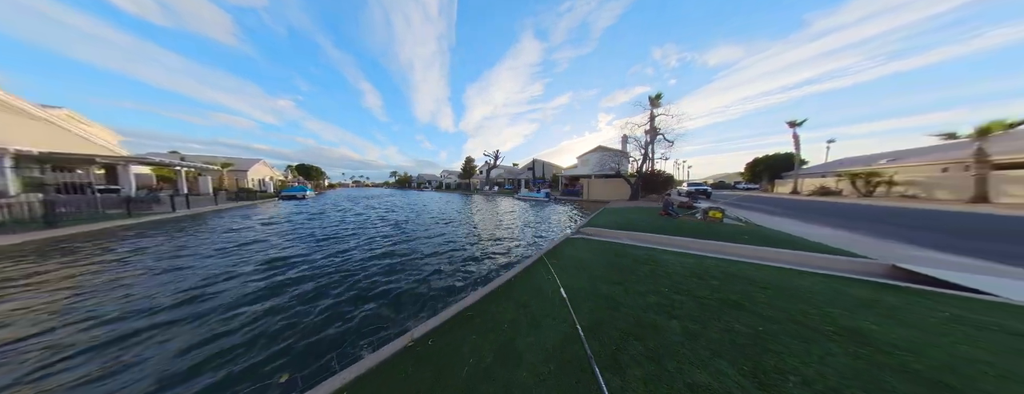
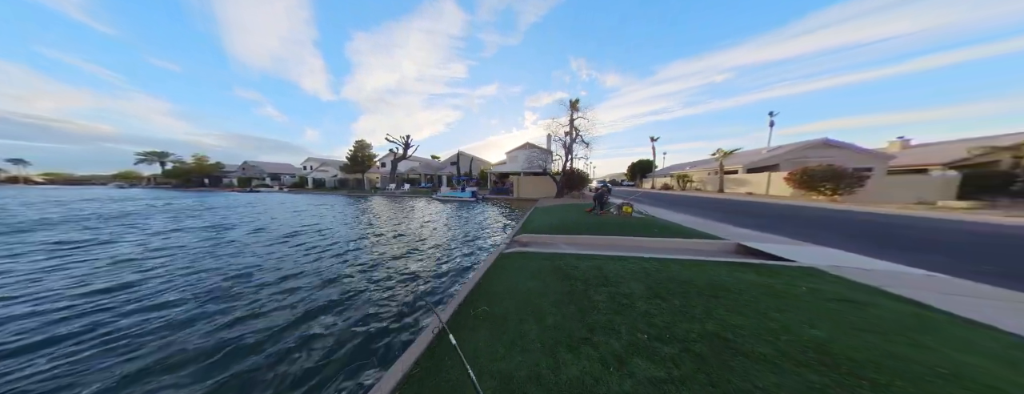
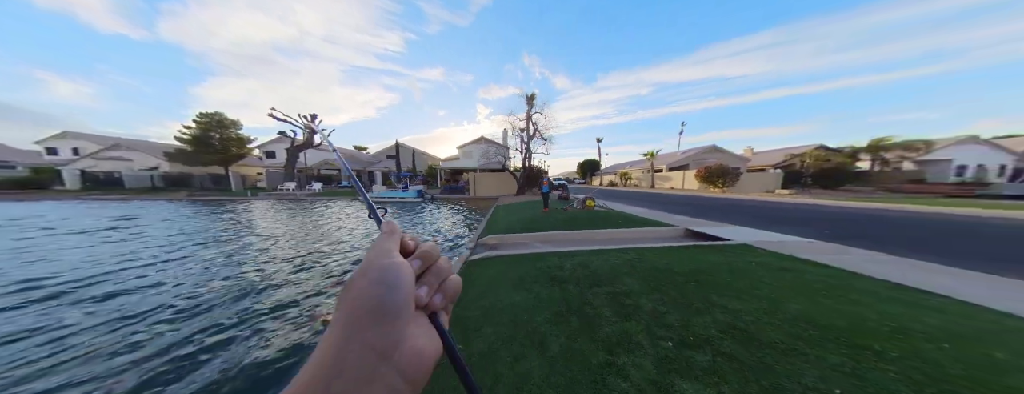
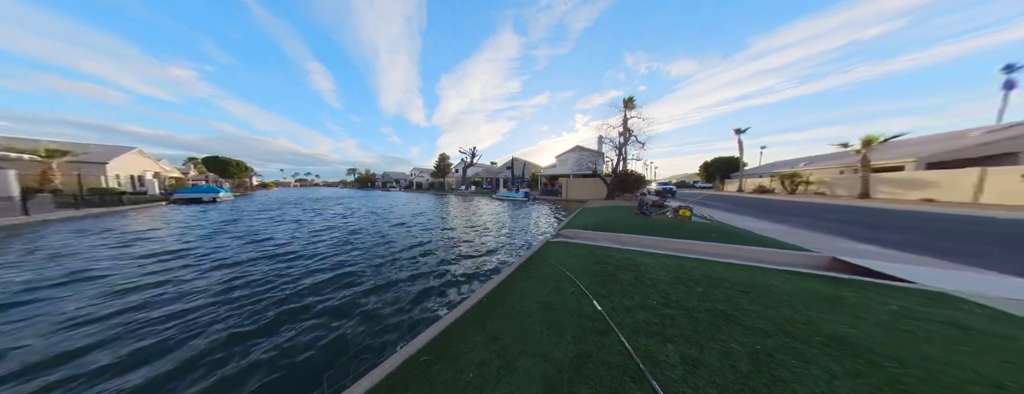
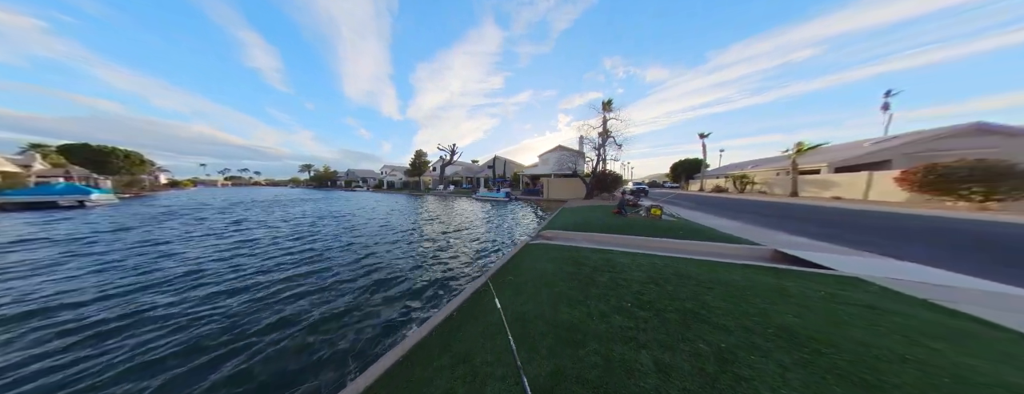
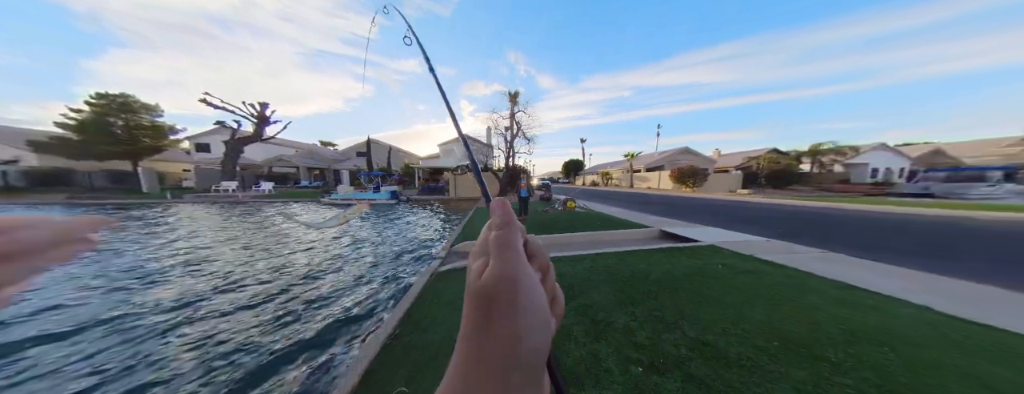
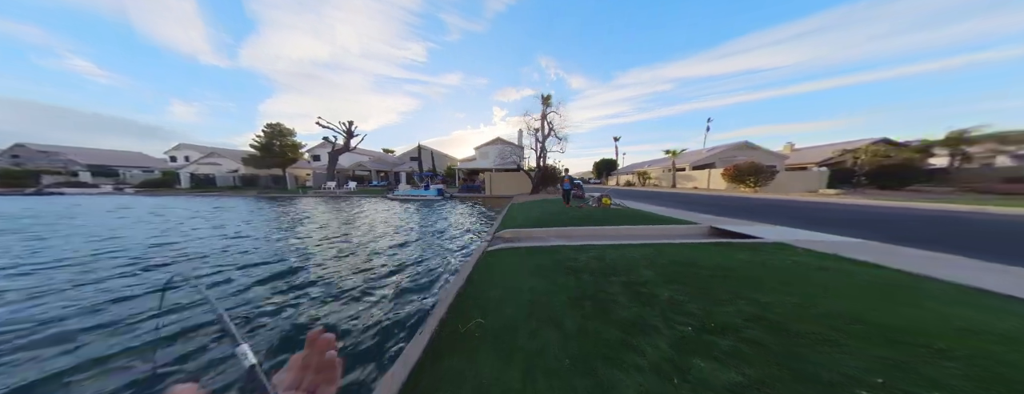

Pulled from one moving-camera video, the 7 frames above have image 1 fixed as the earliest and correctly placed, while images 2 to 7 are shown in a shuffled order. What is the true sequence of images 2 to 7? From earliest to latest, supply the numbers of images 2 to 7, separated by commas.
4, 5, 2, 7, 3, 6
